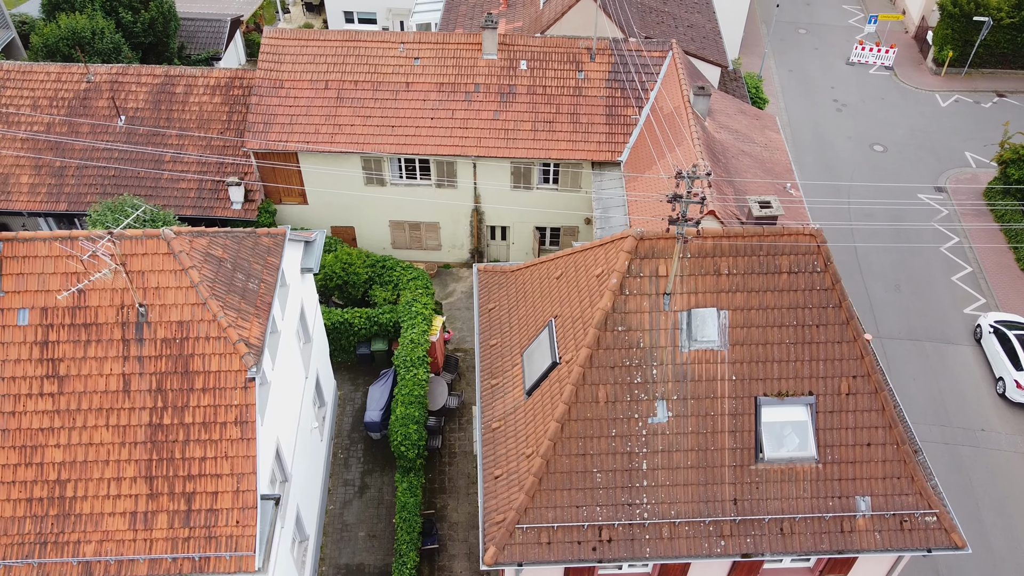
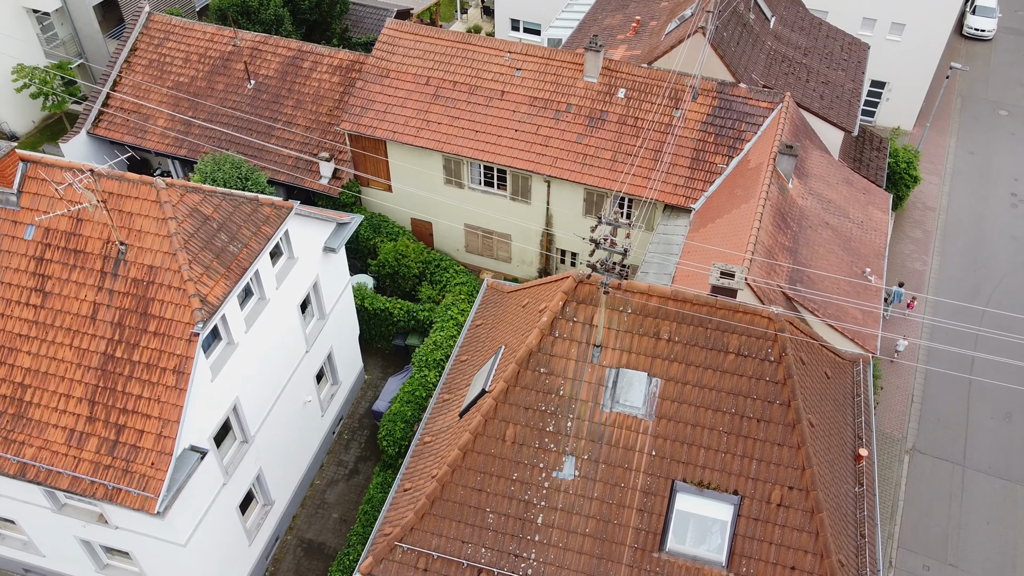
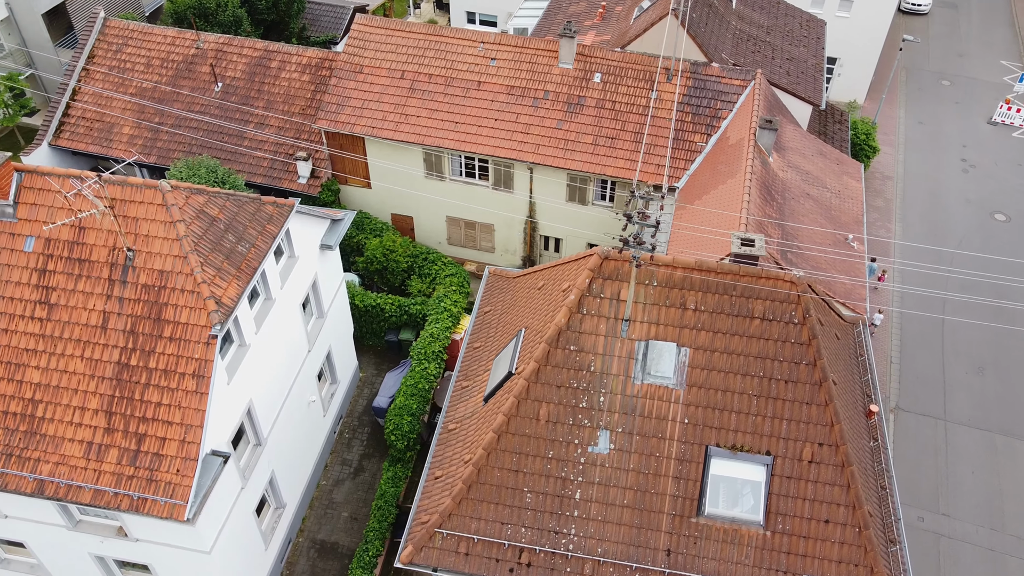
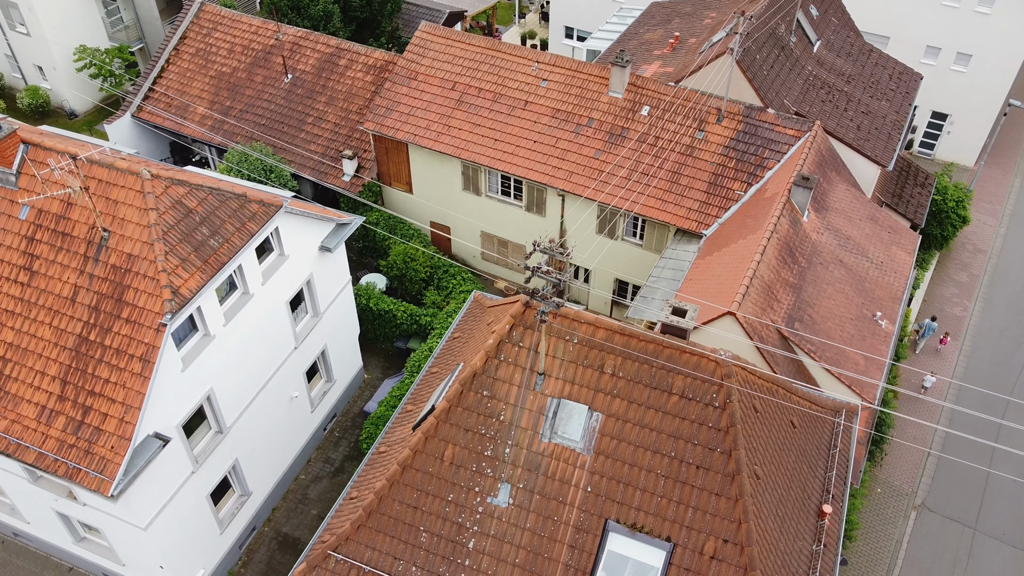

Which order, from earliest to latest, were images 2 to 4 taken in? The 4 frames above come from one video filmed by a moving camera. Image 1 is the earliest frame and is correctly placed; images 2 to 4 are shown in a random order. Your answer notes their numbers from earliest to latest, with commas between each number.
3, 2, 4
